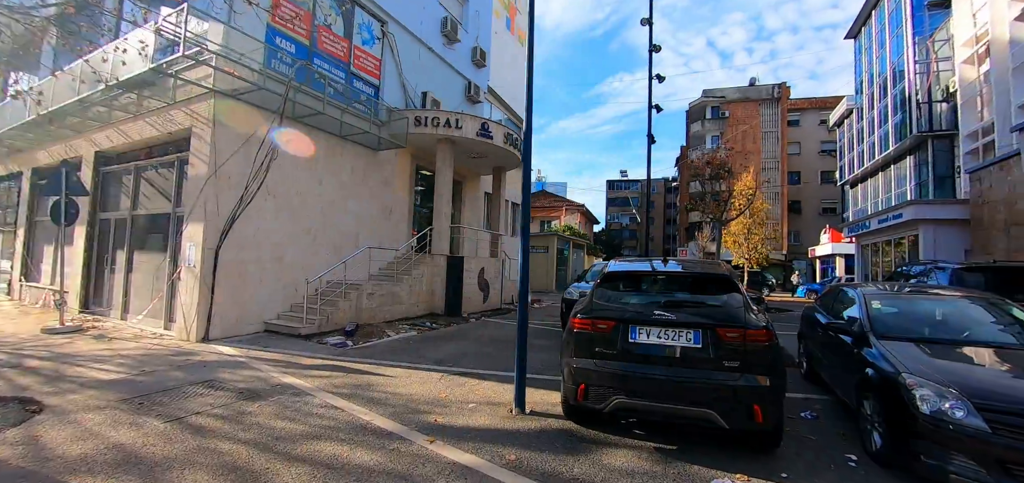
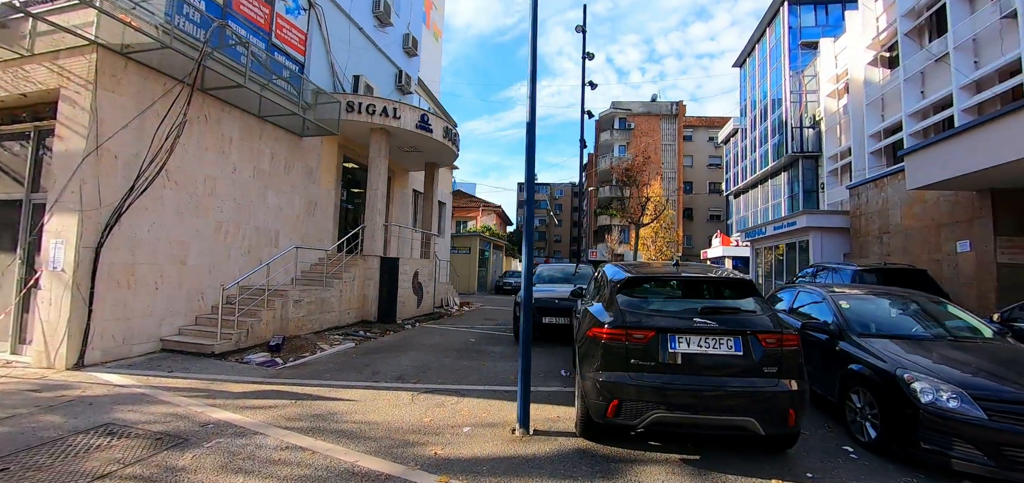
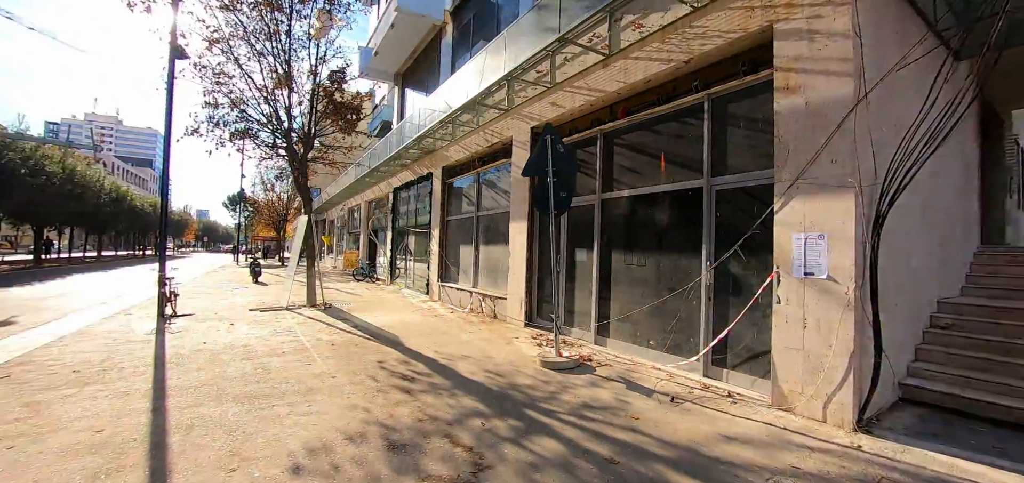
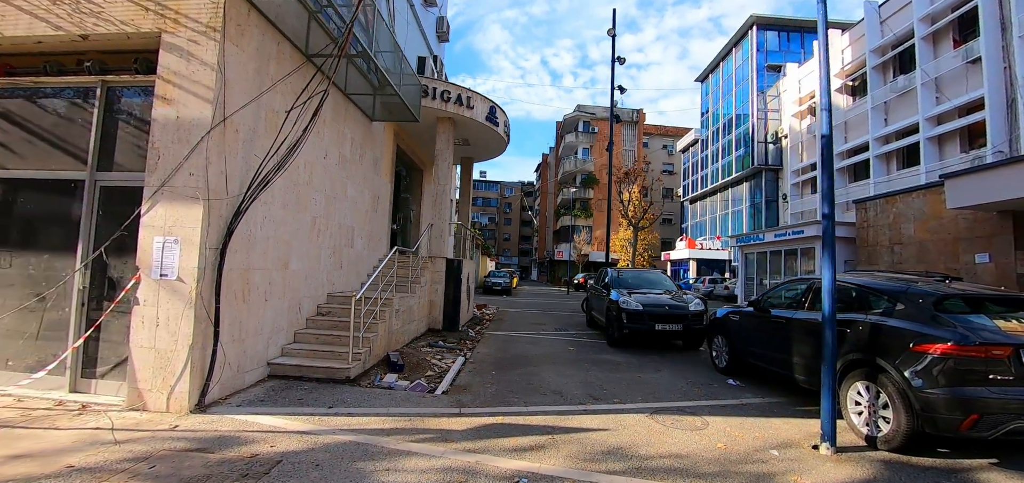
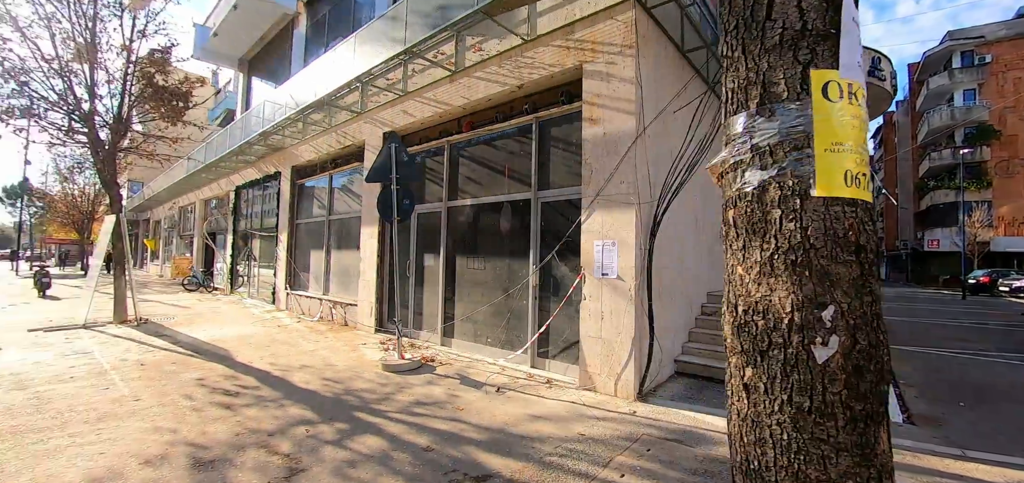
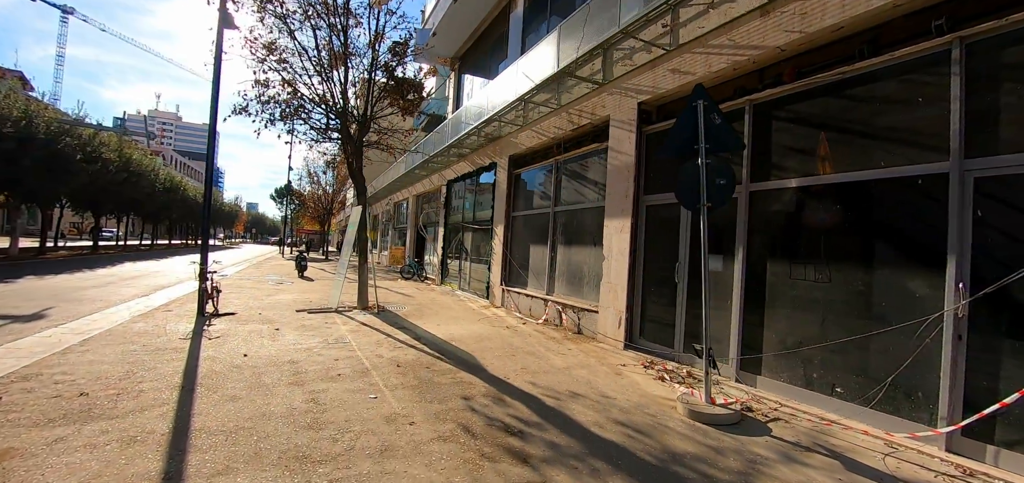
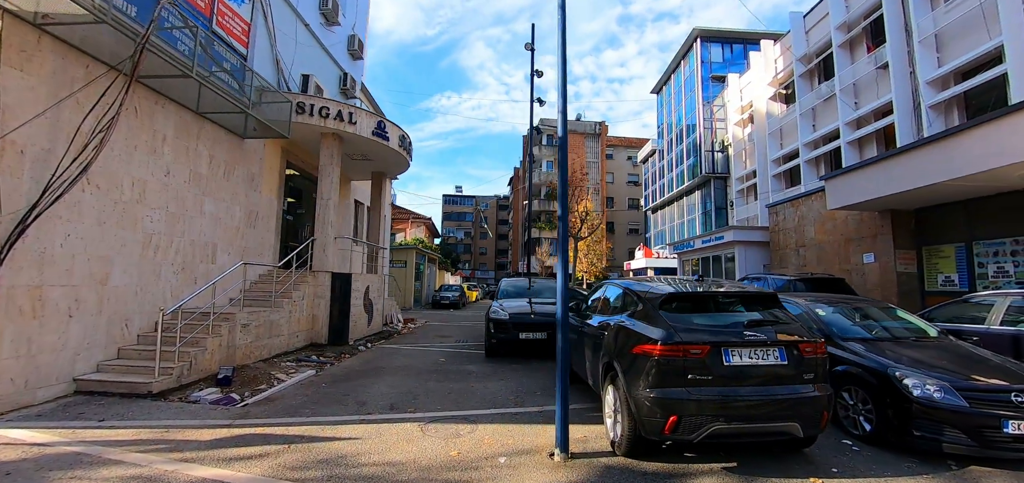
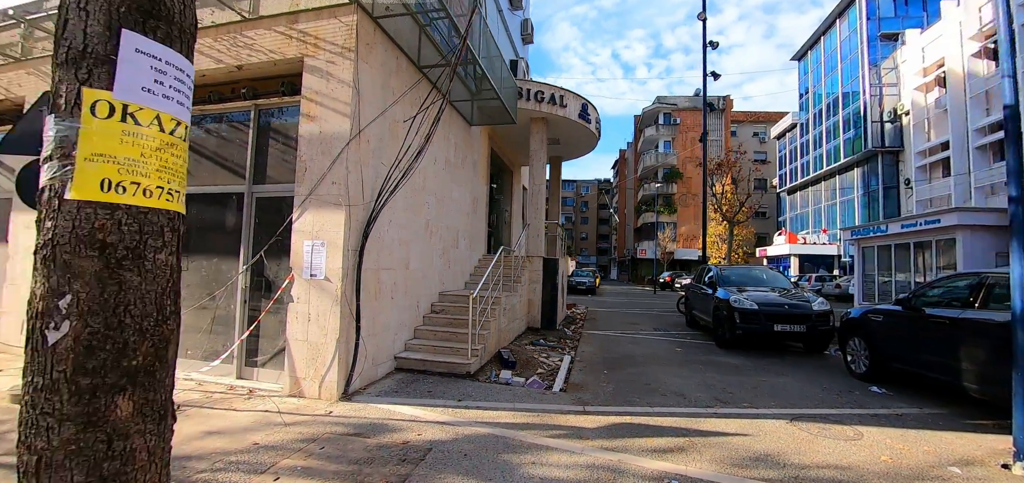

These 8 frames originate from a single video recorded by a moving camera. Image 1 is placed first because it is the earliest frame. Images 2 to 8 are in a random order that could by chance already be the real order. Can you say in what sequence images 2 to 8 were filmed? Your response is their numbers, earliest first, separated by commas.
2, 7, 4, 8, 5, 3, 6
